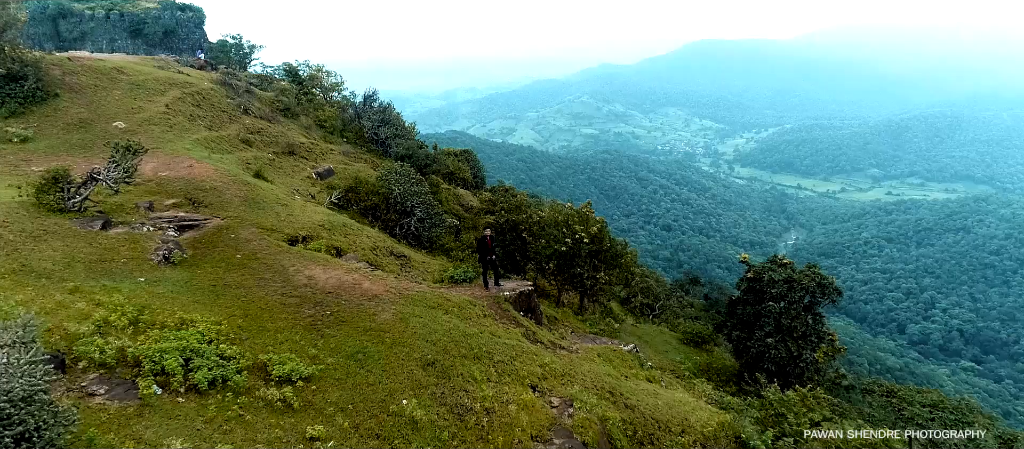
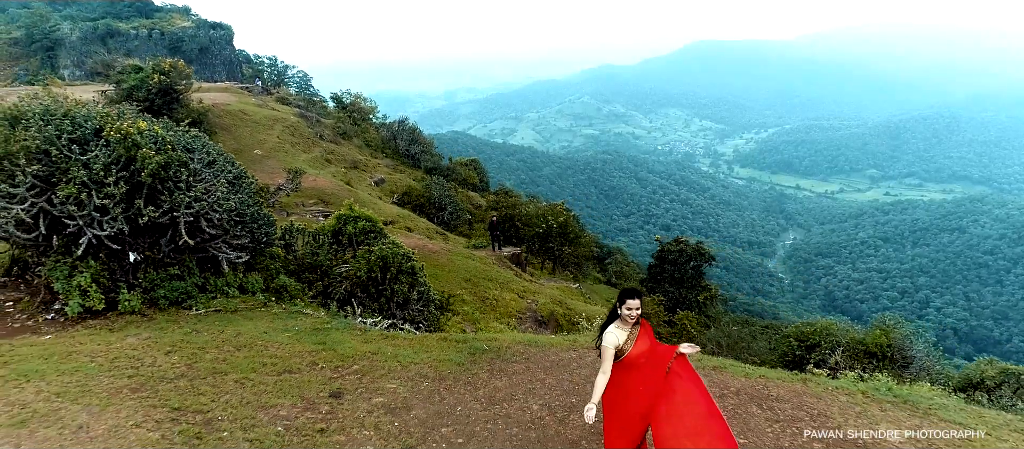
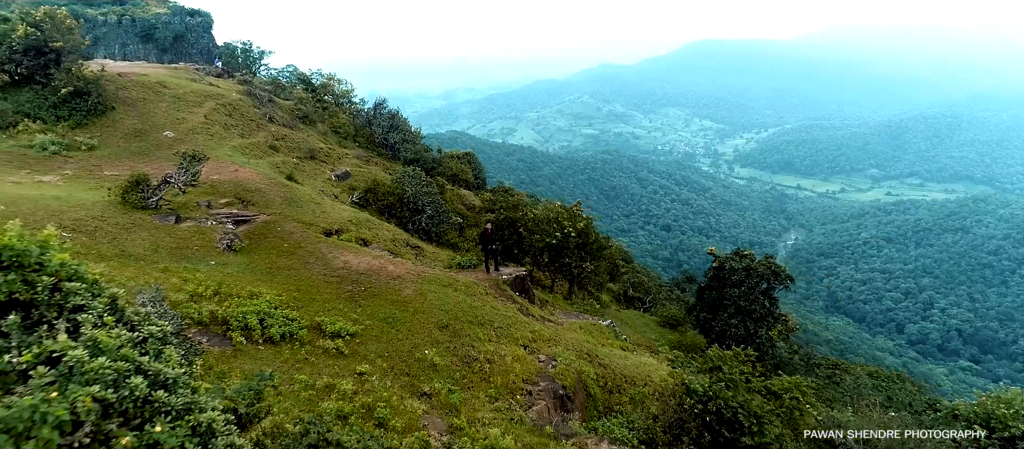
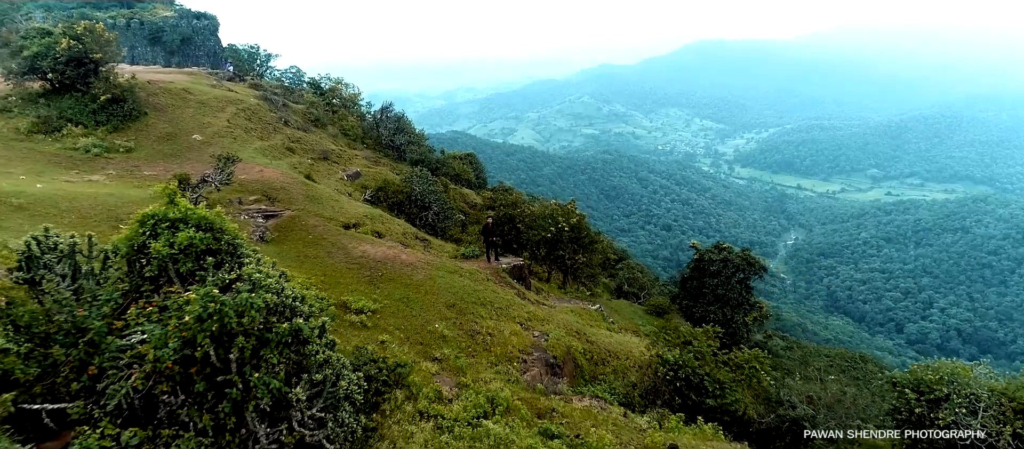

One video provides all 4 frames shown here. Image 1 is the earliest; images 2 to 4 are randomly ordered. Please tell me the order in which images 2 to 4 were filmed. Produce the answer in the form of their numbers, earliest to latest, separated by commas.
3, 4, 2
